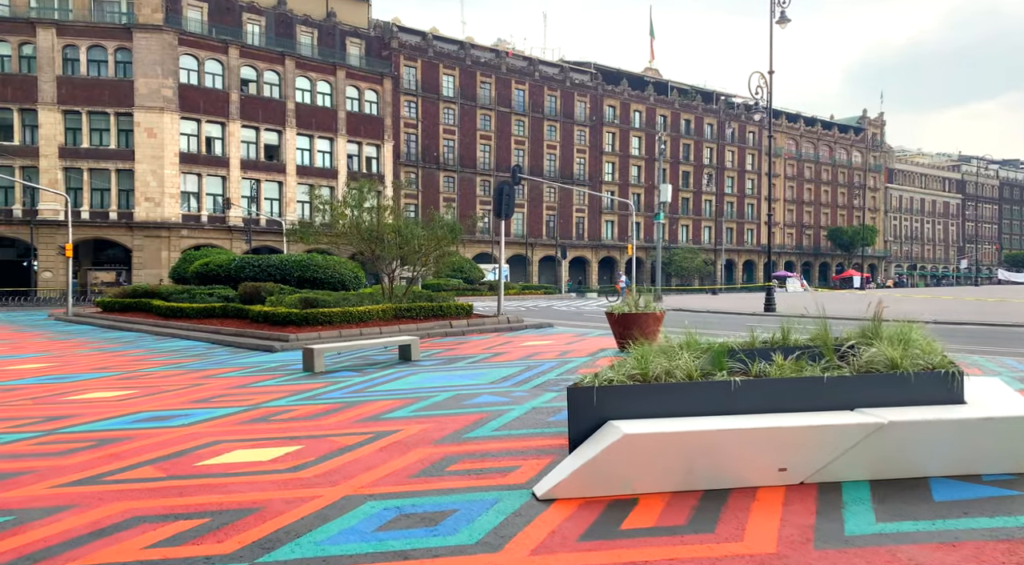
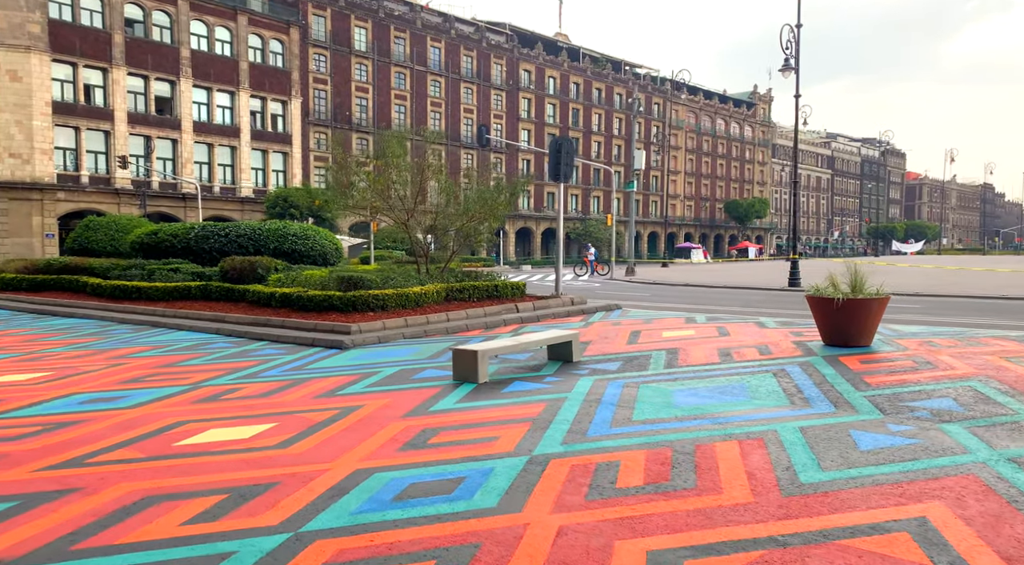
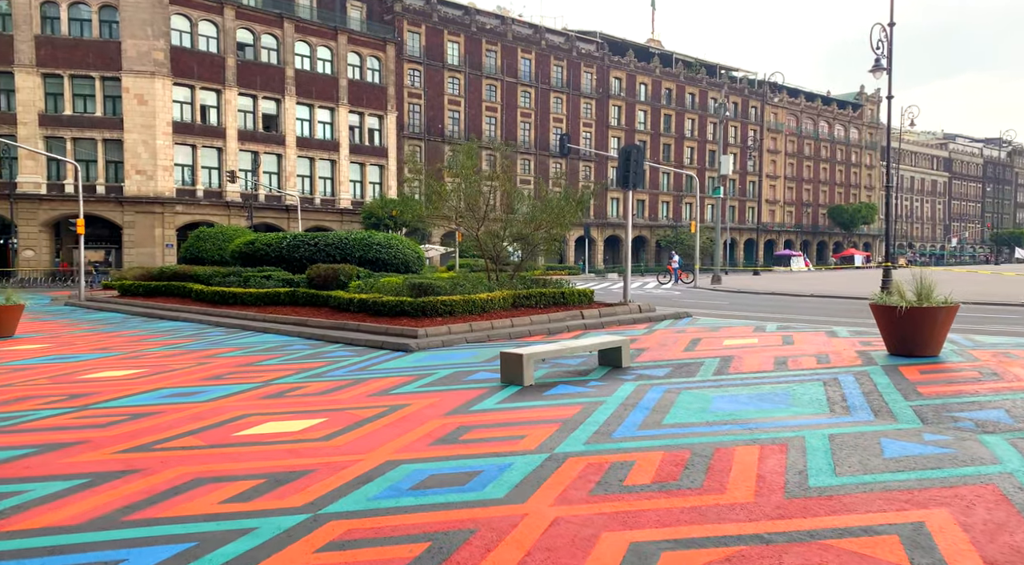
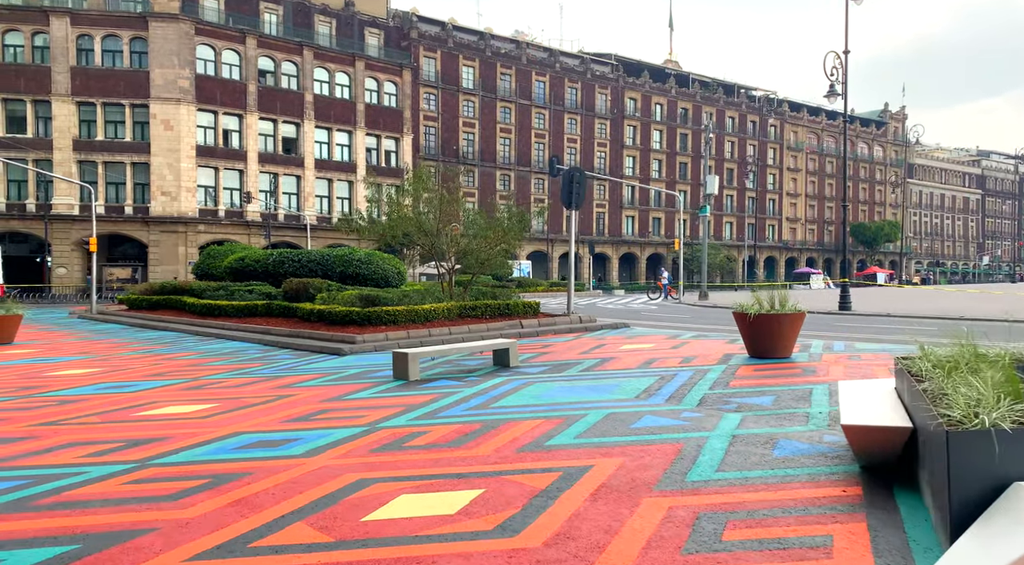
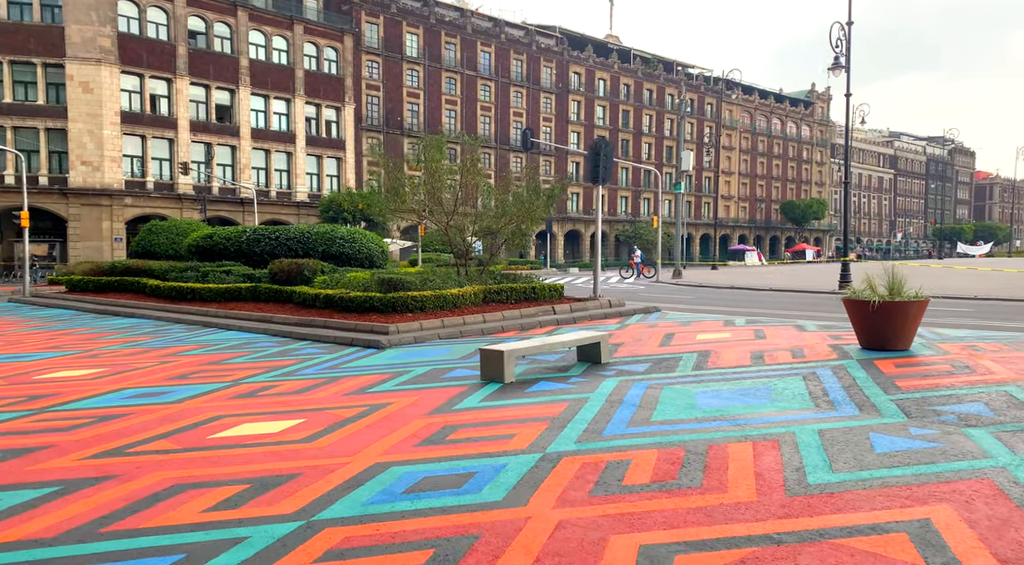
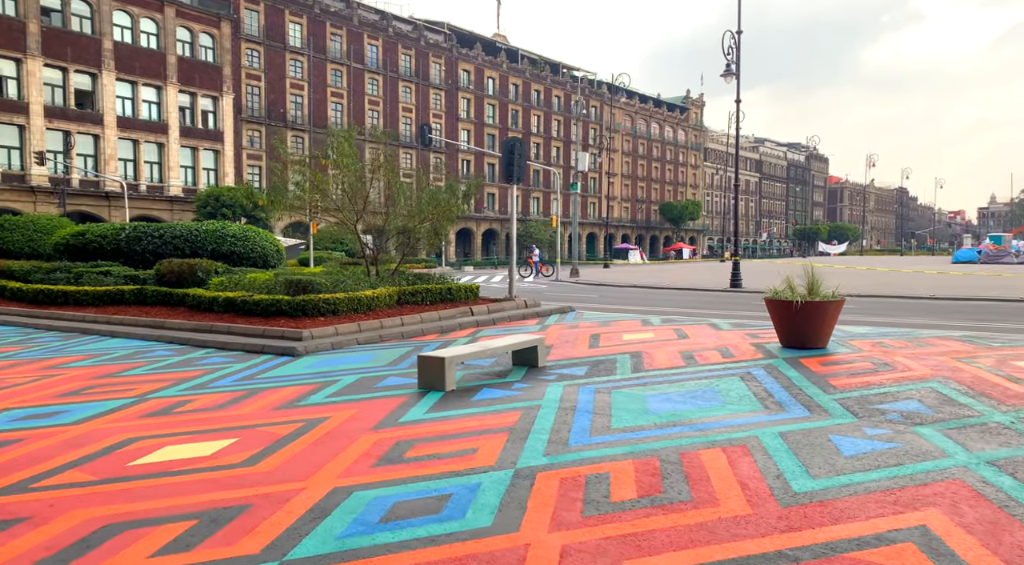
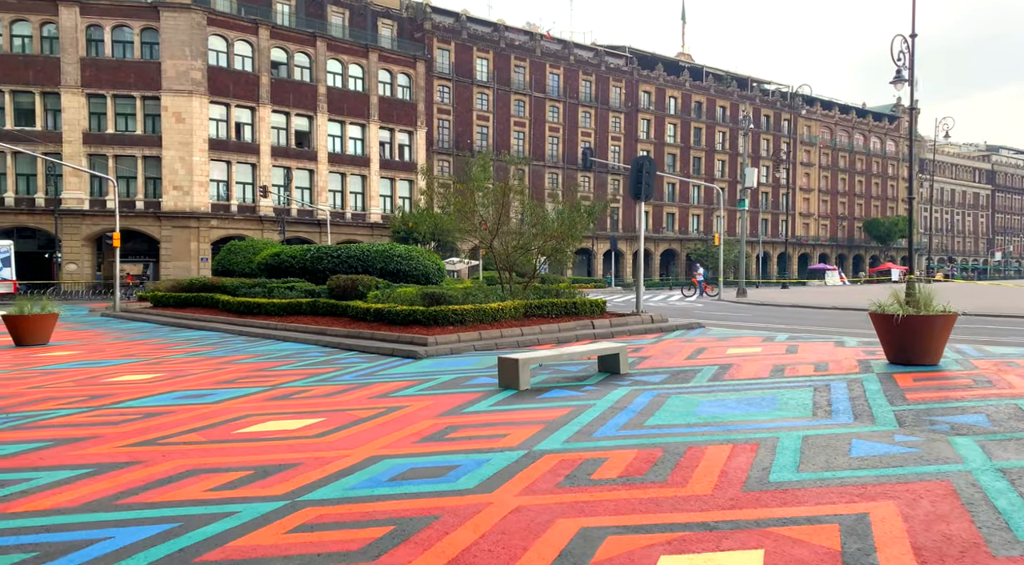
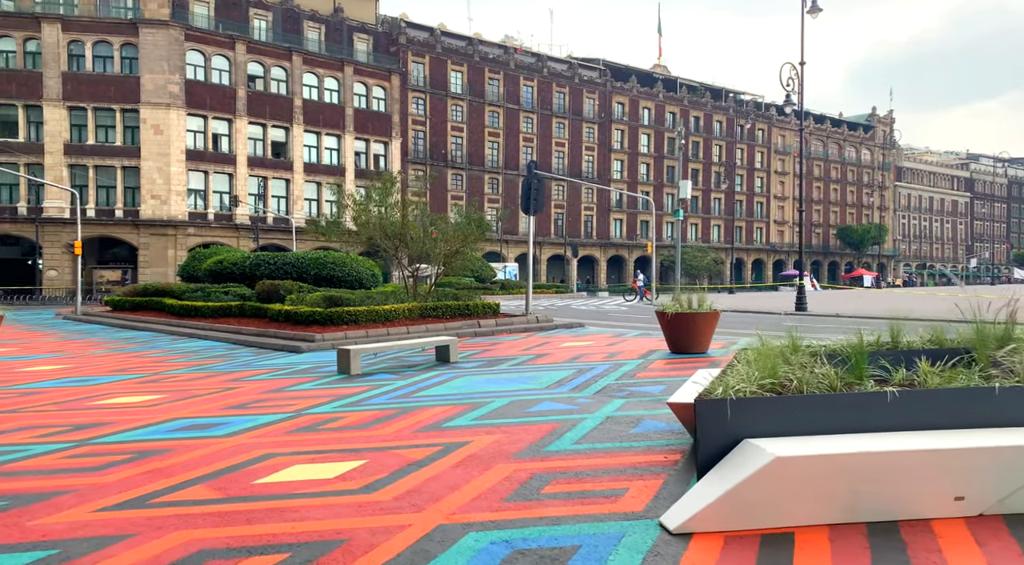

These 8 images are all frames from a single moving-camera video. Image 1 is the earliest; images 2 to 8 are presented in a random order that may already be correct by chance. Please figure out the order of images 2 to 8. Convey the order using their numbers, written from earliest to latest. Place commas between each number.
8, 4, 7, 3, 5, 2, 6
